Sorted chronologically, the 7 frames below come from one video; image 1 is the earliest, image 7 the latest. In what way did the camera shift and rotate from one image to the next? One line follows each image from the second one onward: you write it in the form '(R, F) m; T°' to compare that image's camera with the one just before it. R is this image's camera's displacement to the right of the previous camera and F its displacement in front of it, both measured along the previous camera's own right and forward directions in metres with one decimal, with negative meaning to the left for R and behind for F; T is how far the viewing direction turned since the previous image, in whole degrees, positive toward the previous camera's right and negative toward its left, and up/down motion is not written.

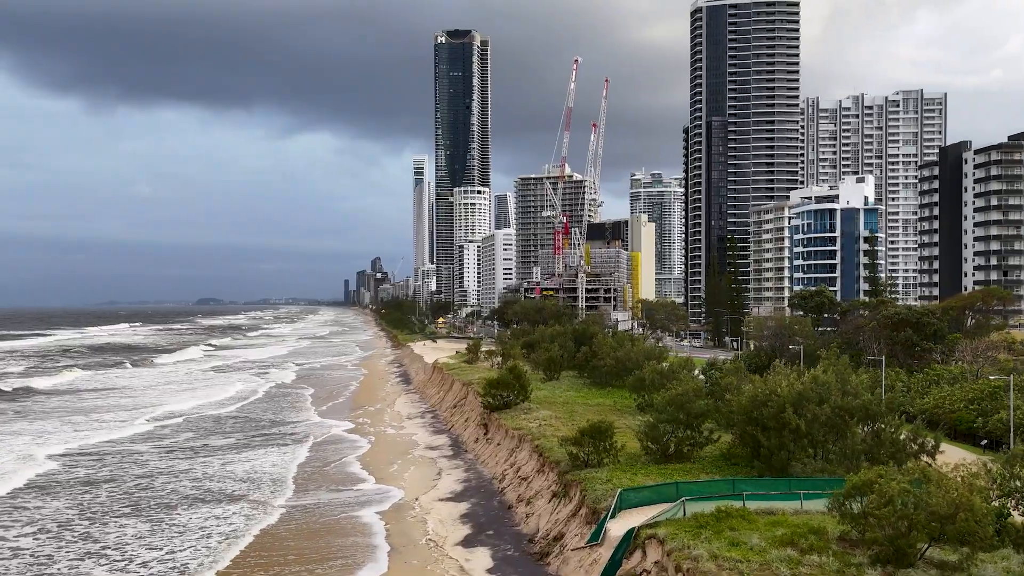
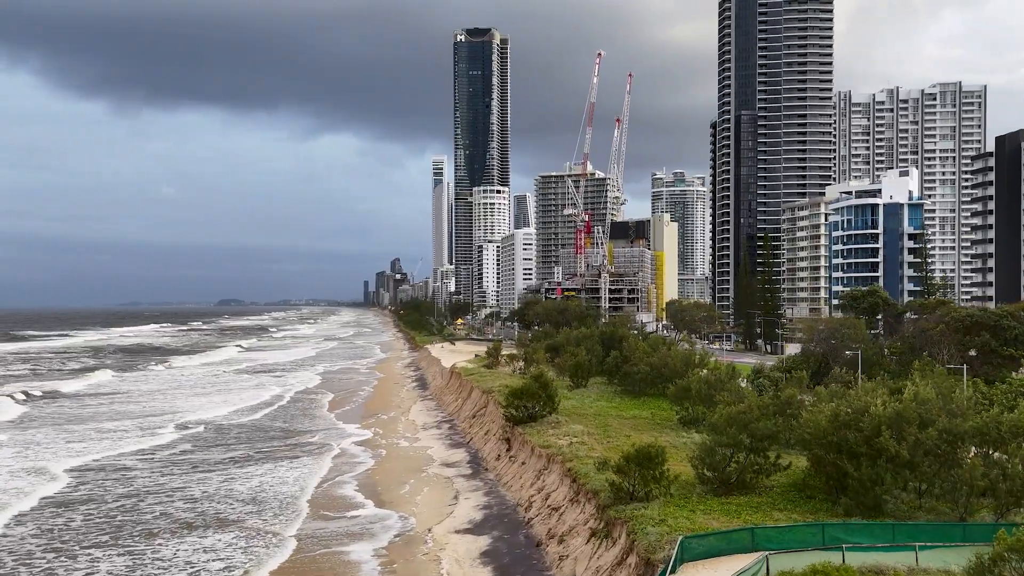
(-0.3, +3.8) m; -1°
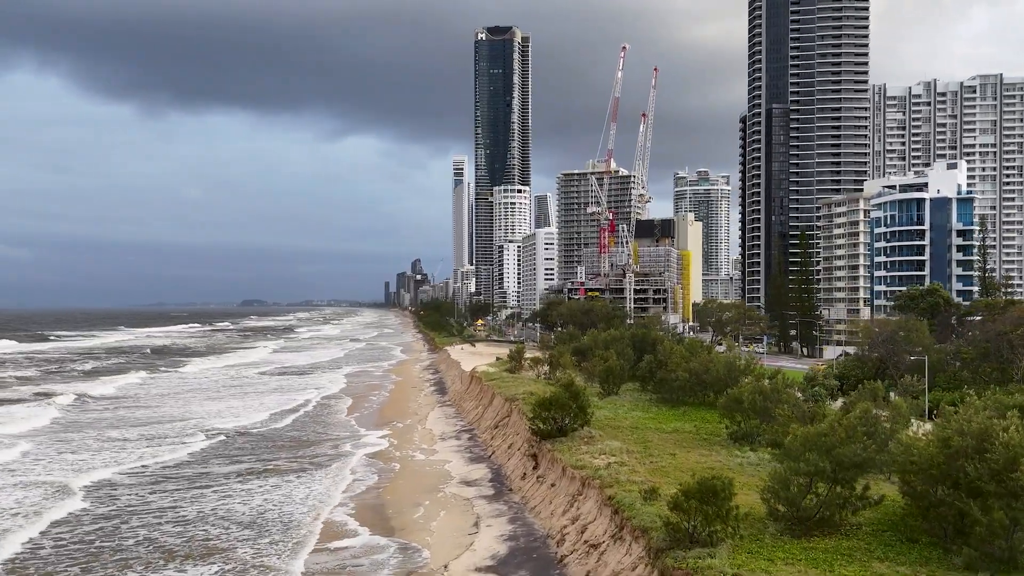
(-0.2, +3.4) m; -1°
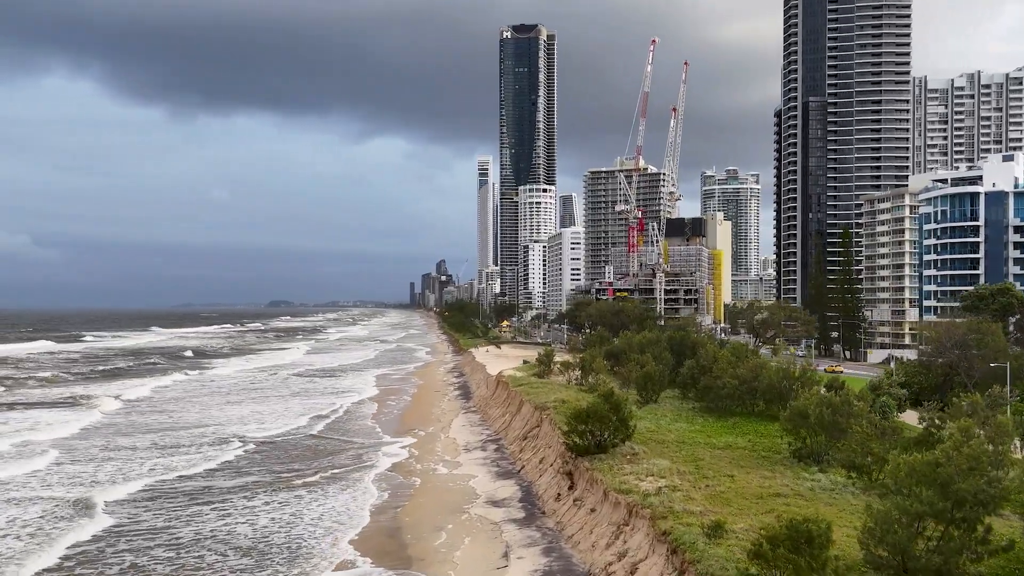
(-0.2, +3.0) m; -2°
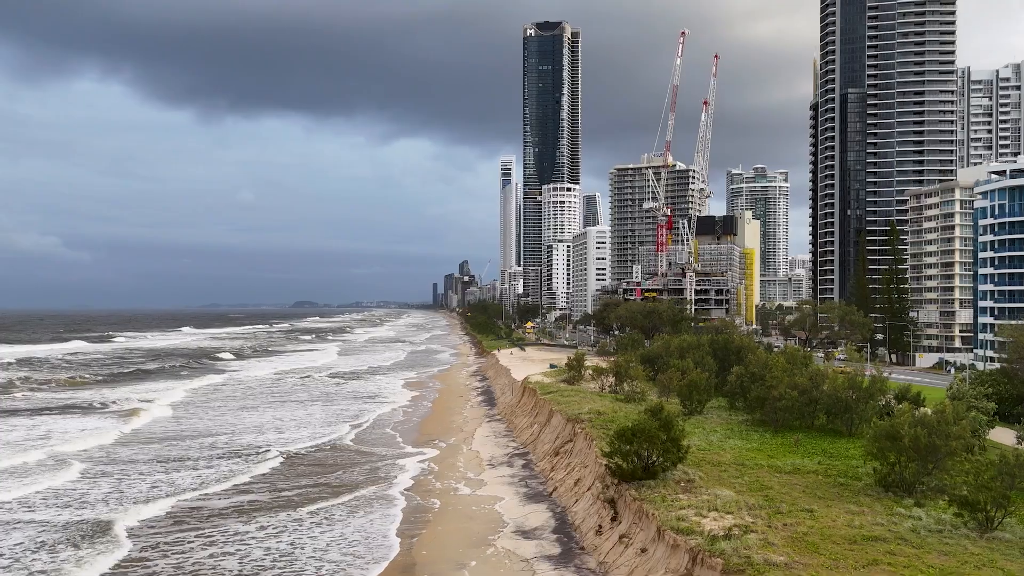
(-0.3, +3.4) m; -2°
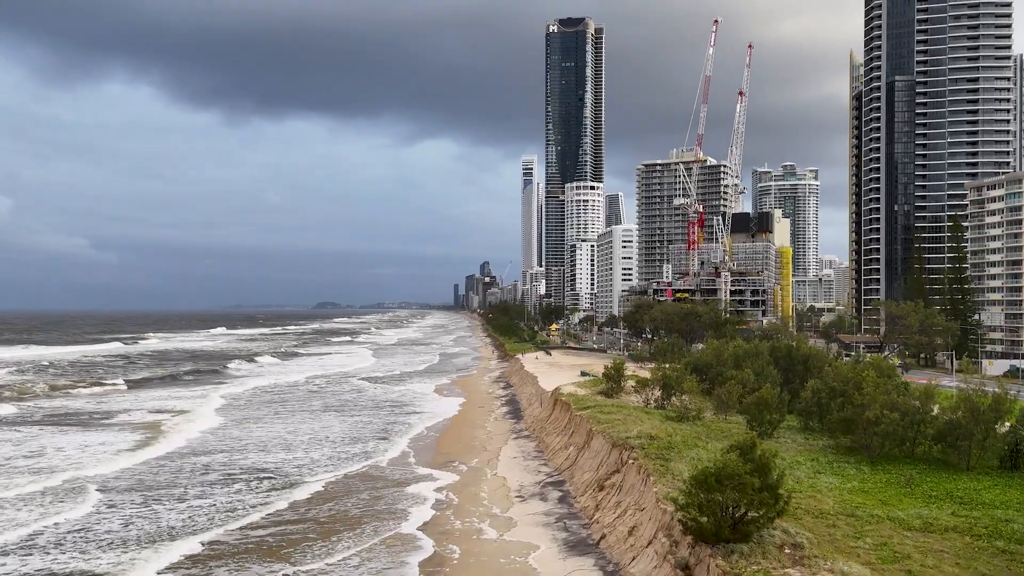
(-0.4, +5.2) m; -1°
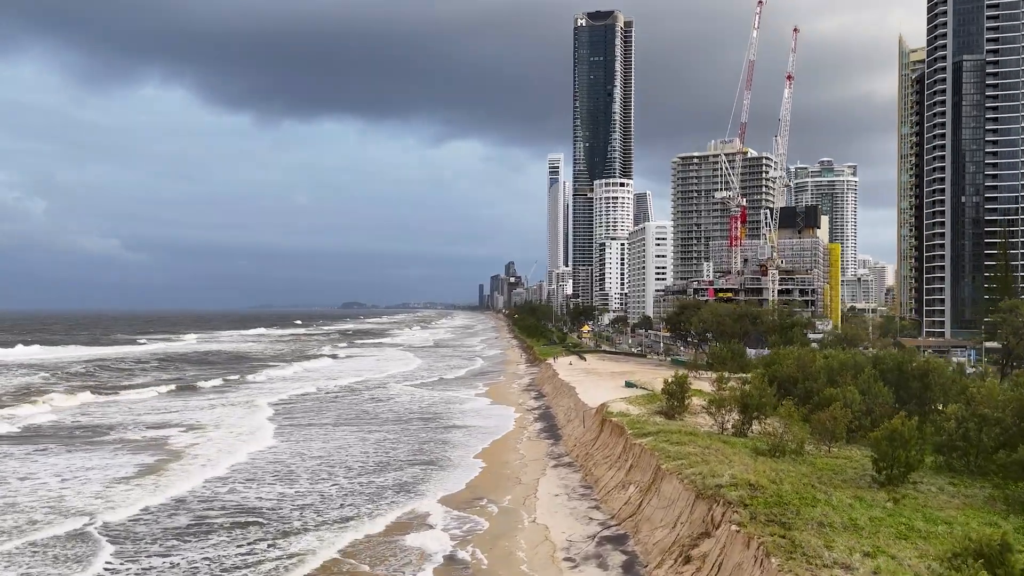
(-0.6, +6.8) m; -2°
